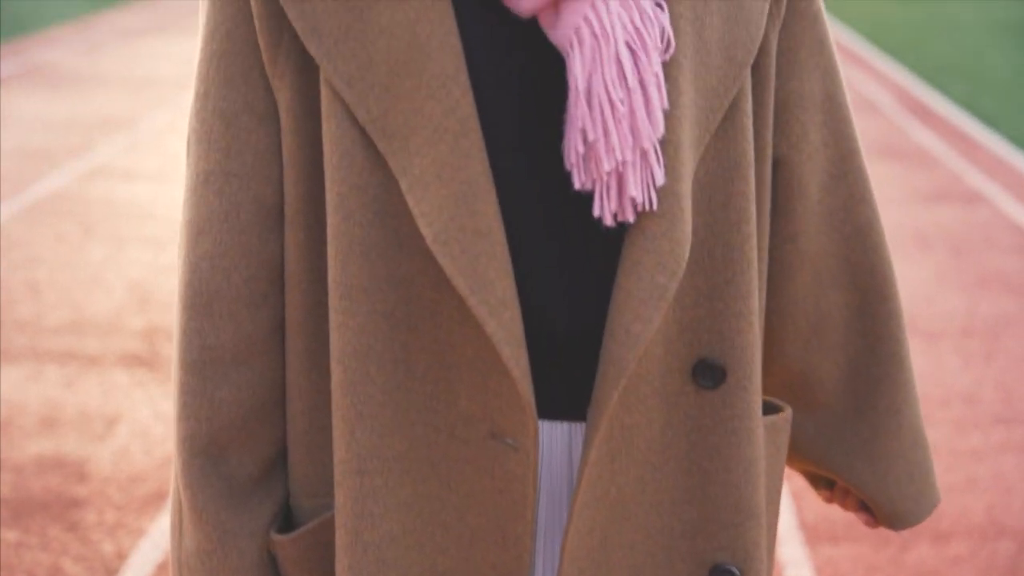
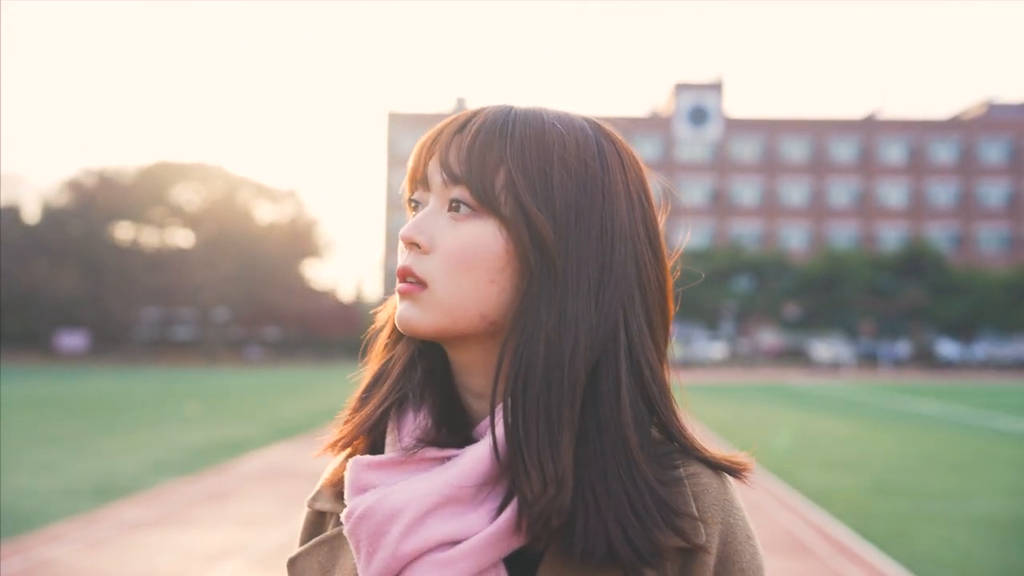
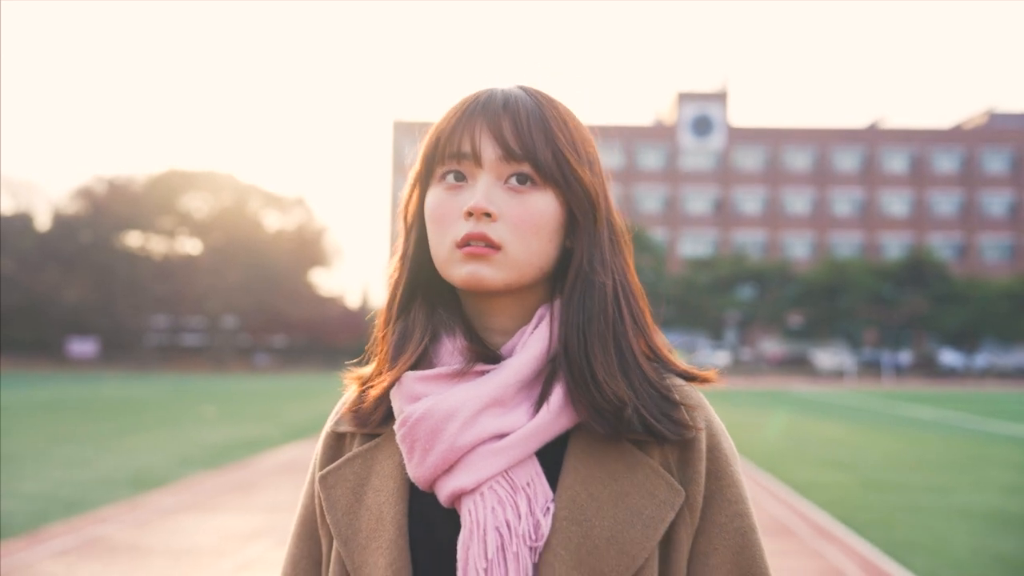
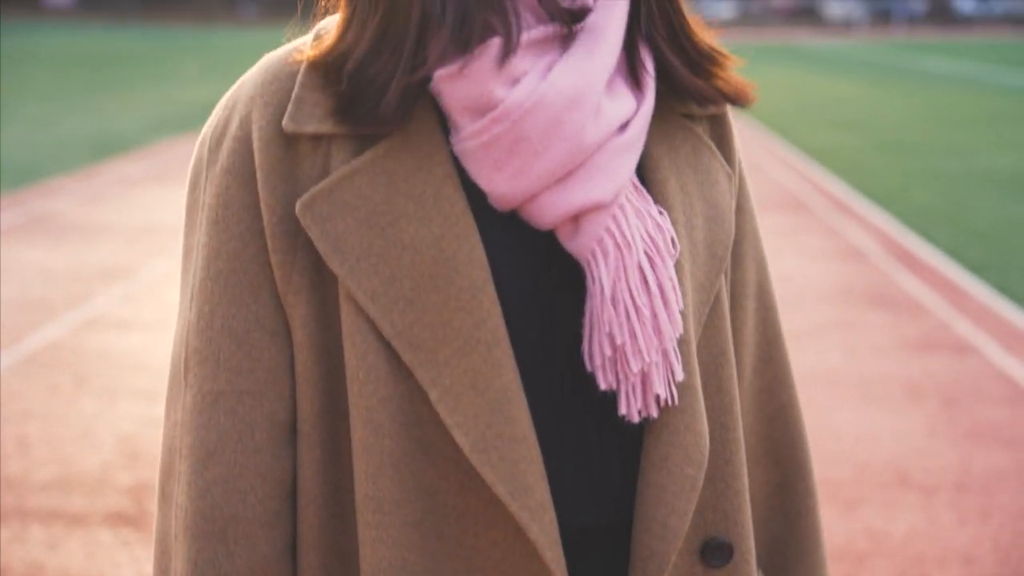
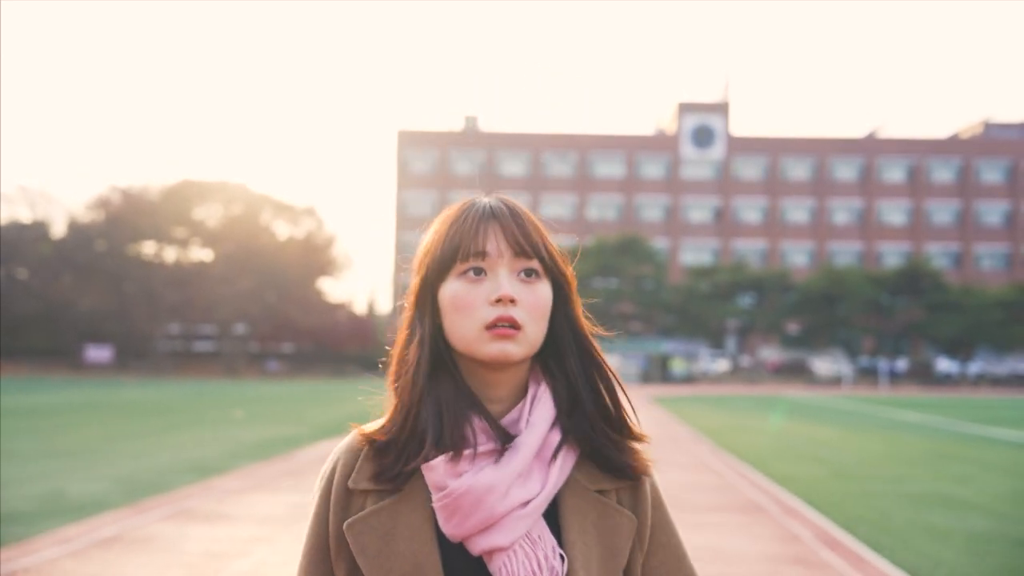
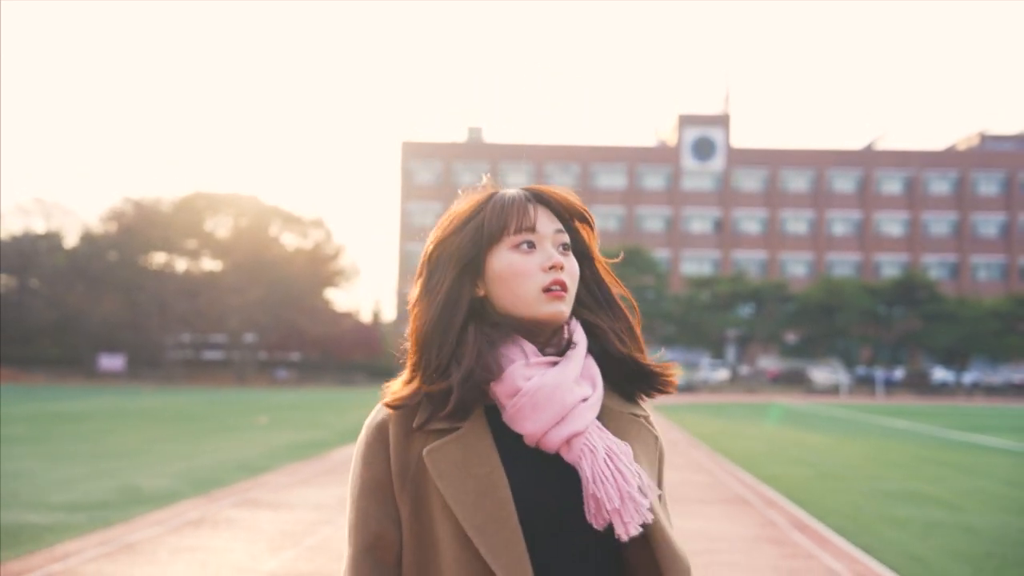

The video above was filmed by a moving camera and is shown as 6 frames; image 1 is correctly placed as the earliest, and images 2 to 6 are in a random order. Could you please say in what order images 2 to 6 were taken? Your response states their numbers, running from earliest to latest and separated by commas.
4, 2, 3, 5, 6
